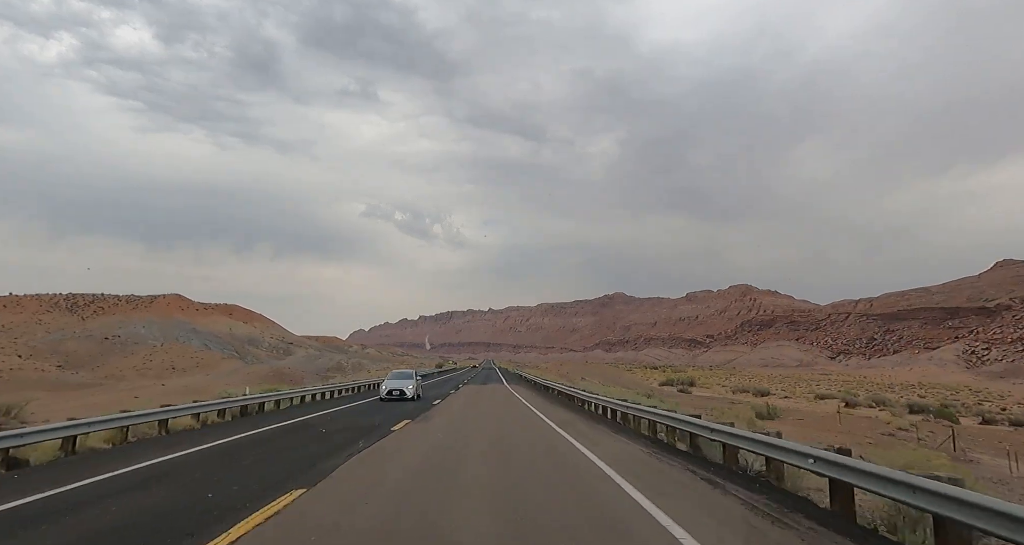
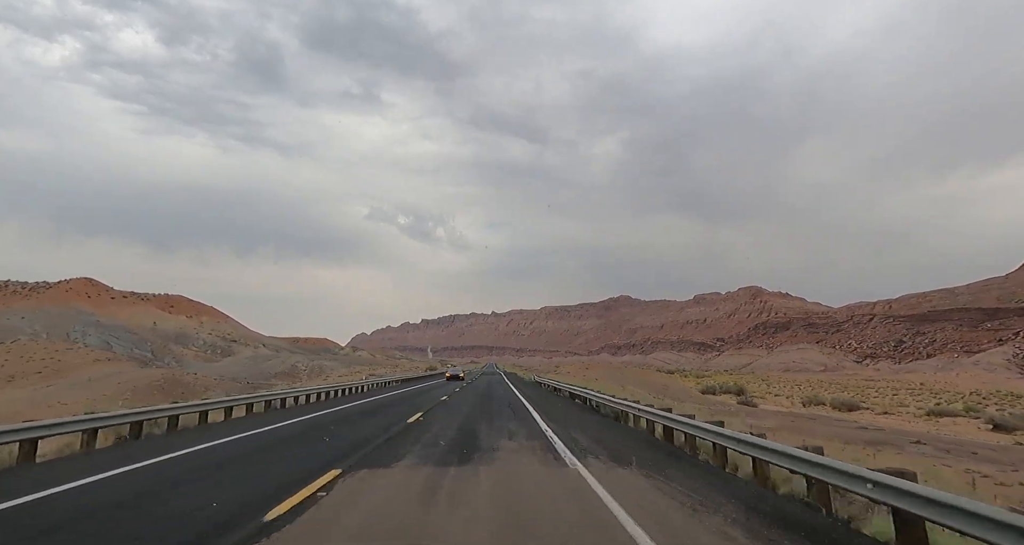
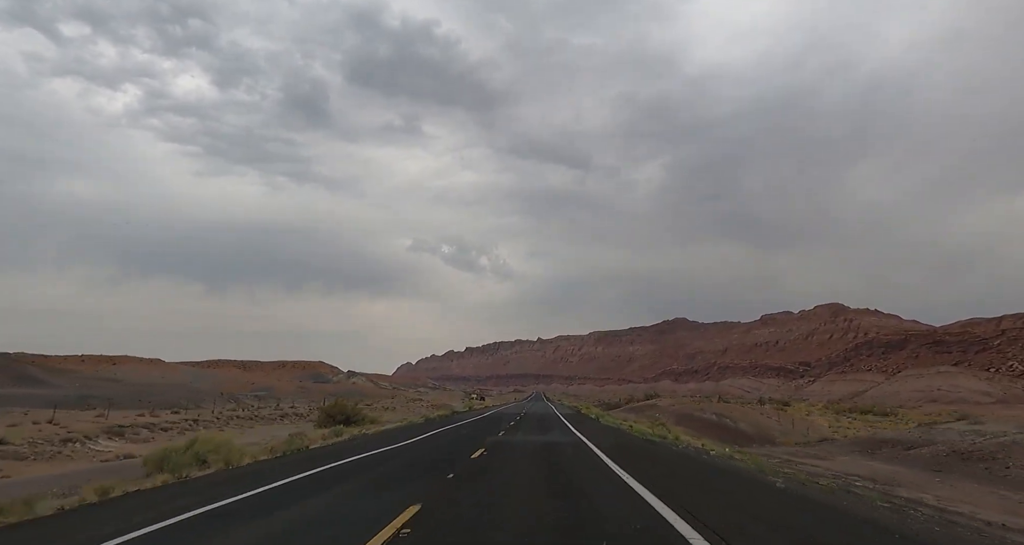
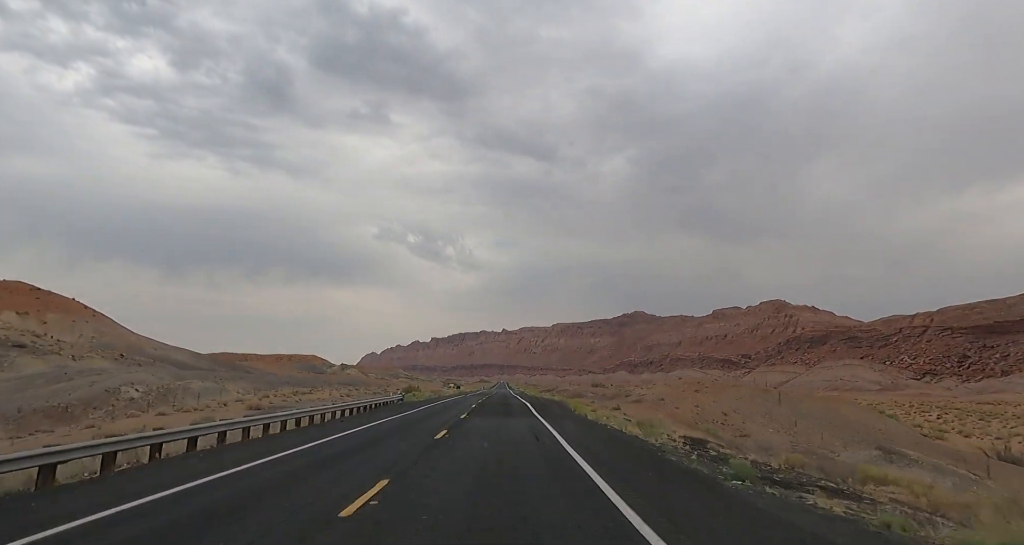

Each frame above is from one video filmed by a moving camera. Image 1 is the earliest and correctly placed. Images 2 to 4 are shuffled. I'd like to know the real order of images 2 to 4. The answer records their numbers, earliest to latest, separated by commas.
2, 4, 3
